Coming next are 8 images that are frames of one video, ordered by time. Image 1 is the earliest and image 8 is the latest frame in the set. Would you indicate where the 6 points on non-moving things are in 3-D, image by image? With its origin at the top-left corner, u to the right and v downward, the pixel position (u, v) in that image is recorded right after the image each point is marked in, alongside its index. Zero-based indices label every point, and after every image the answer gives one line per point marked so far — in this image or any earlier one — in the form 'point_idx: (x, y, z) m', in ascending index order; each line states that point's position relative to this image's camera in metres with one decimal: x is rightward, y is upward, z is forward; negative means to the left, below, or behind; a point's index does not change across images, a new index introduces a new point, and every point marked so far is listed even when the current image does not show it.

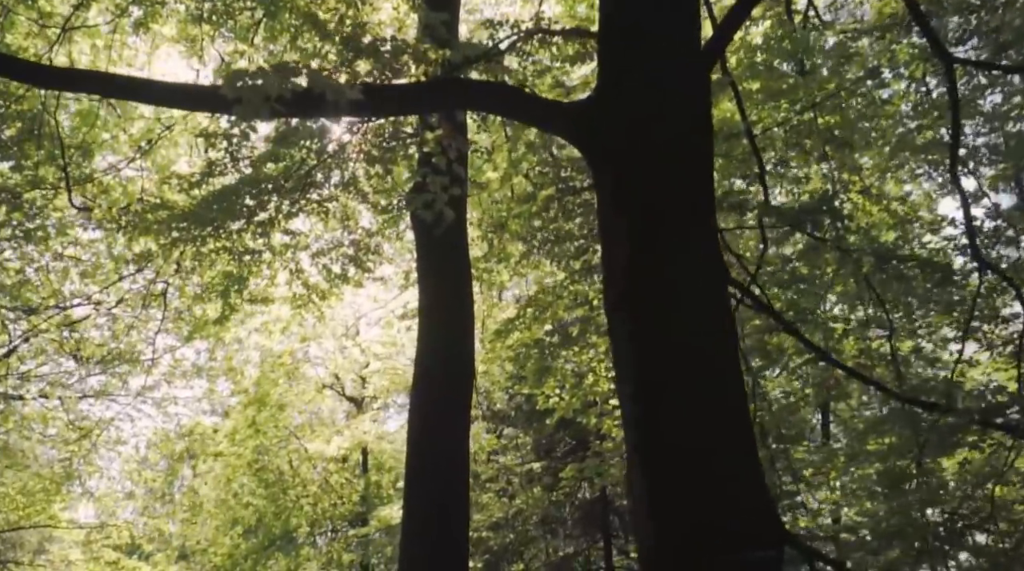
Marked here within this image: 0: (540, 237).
0: (+0.3, +0.6, +10.2) m
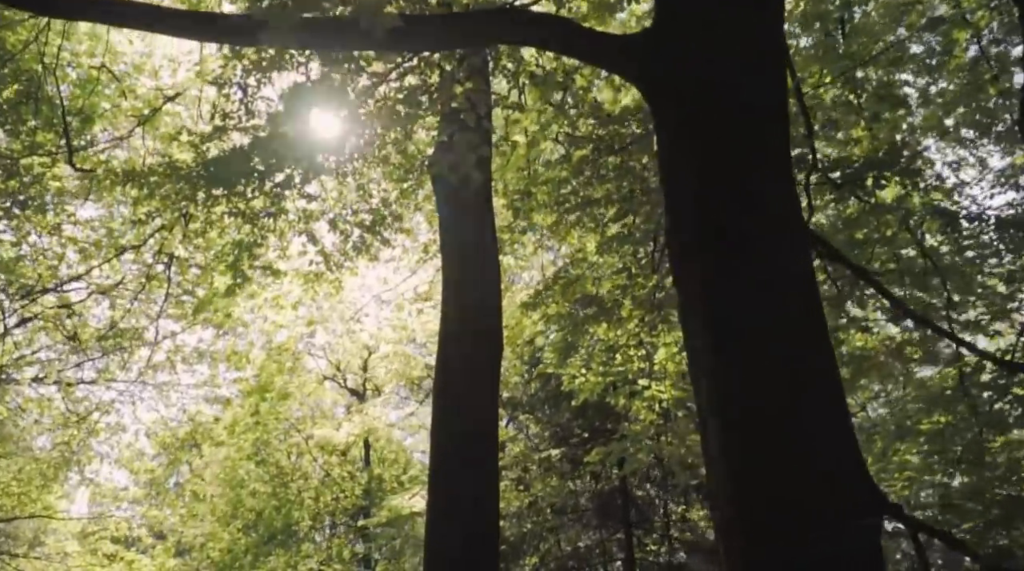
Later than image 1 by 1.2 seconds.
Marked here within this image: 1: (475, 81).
0: (+0.6, +0.9, +9.6) m
1: (-0.3, +1.8, +8.0) m
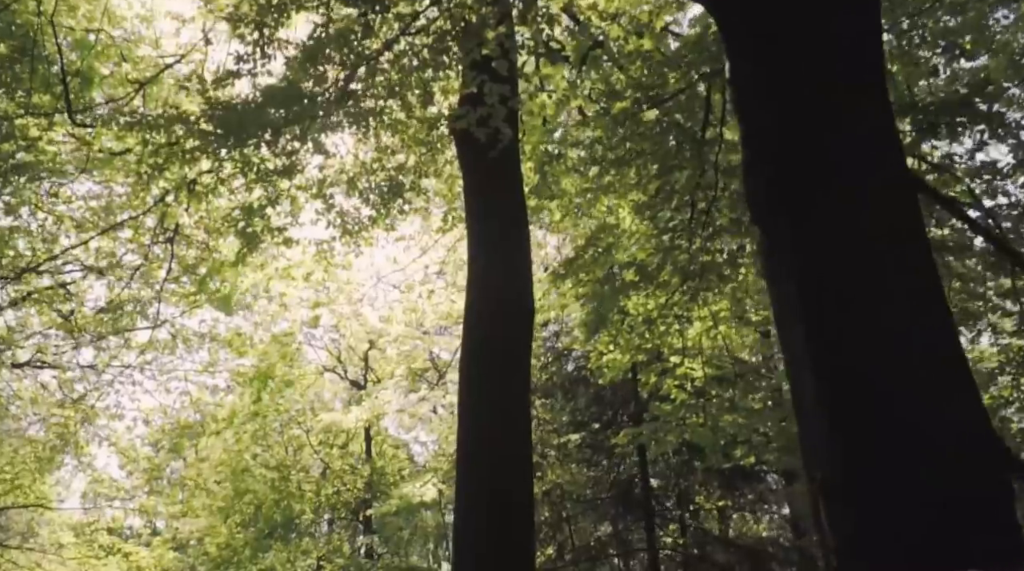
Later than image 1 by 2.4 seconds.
0: (+0.9, +1.2, +9.0) m
1: (0.0, +2.1, +7.4) m
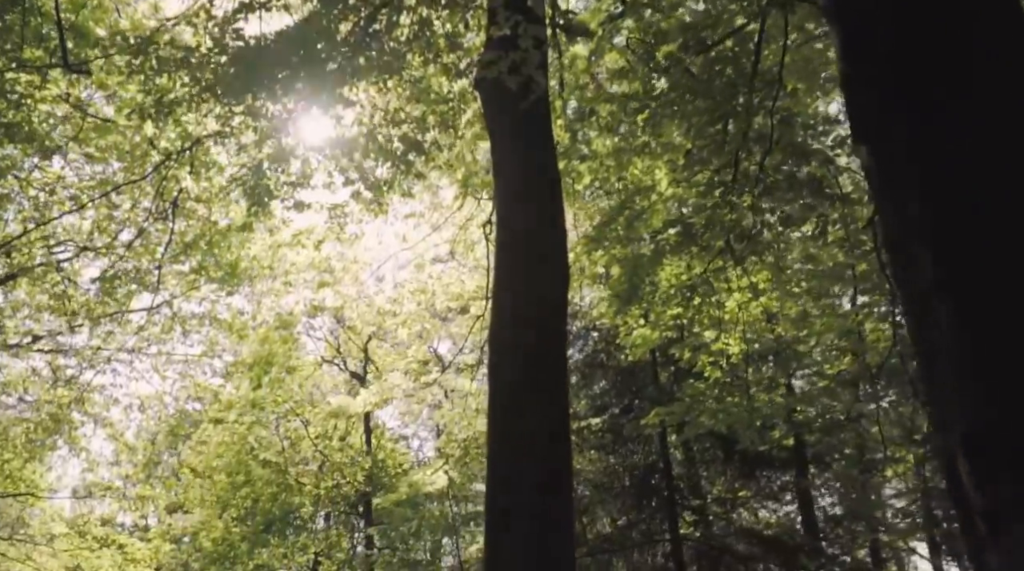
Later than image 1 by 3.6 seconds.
0: (+1.2, +1.5, +8.4) m
1: (+0.3, +2.4, +6.7) m
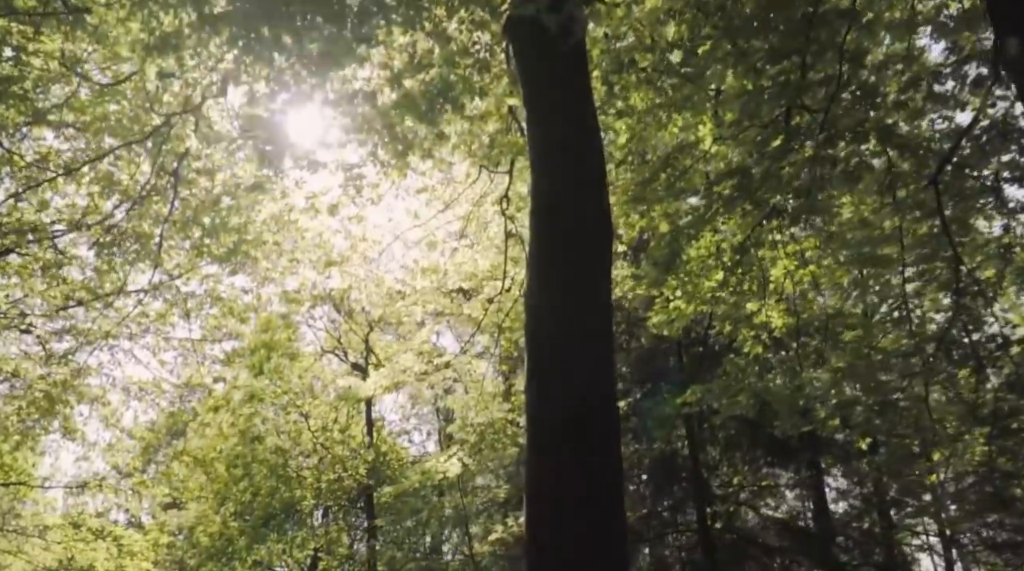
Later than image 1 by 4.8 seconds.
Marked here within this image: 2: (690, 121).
0: (+1.5, +1.8, +7.8) m
1: (+0.6, +2.8, +6.1) m
2: (+1.6, +1.5, +8.1) m
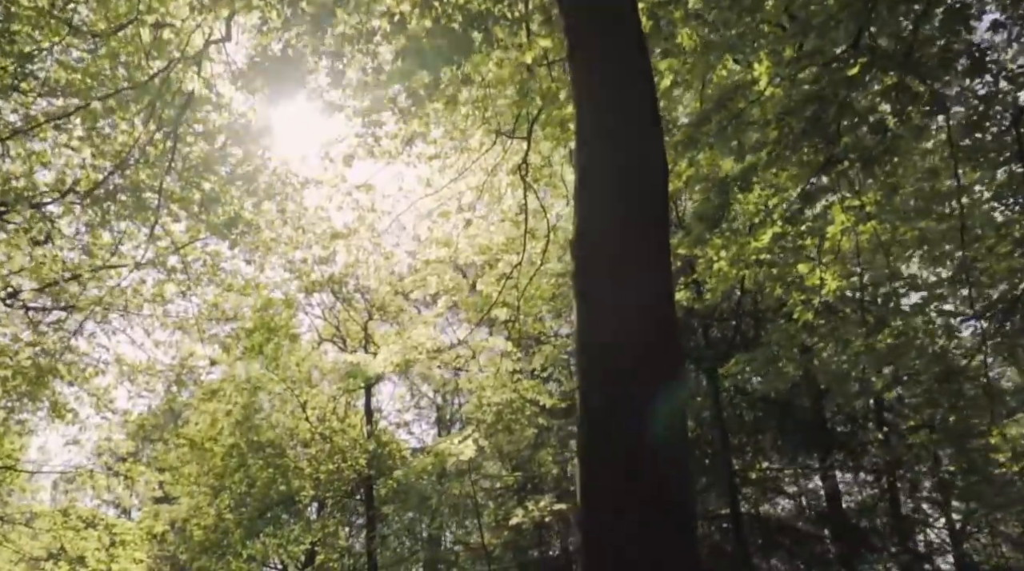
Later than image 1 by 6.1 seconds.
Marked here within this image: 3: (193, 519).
0: (+1.8, +2.2, +7.1) m
1: (+0.9, +3.1, +5.4) m
2: (+1.9, +1.9, +7.4) m
3: (-7.2, -5.2, +20.4) m
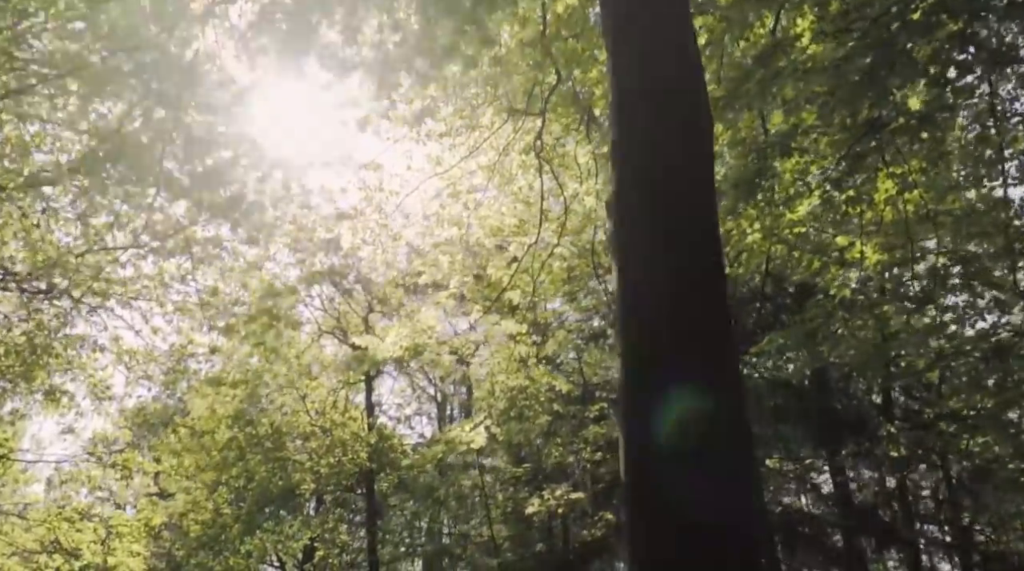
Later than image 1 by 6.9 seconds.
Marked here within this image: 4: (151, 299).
0: (+2.0, +2.4, +6.6) m
1: (+1.1, +3.4, +4.9) m
2: (+2.1, +2.1, +7.0) m
3: (-7.1, -5.0, +19.9) m
4: (-5.3, -0.2, +13.2) m
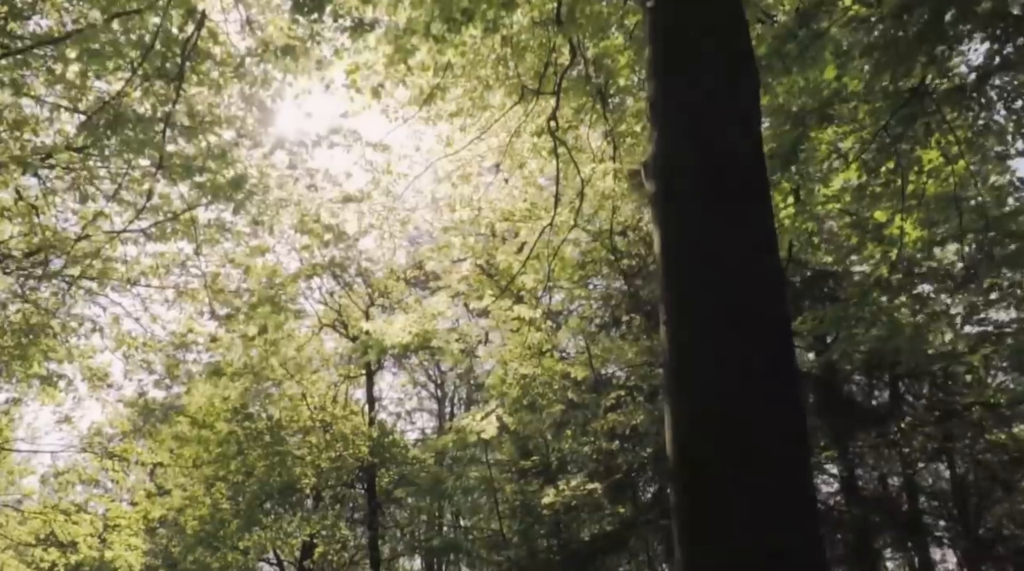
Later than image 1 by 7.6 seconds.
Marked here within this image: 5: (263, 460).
0: (+2.2, +2.6, +6.3) m
1: (+1.3, +3.6, +4.6) m
2: (+2.3, +2.3, +6.6) m
3: (-7.0, -4.7, +19.5) m
4: (-5.1, 0.0, +12.8) m
5: (-5.2, -3.6, +19.1) m
